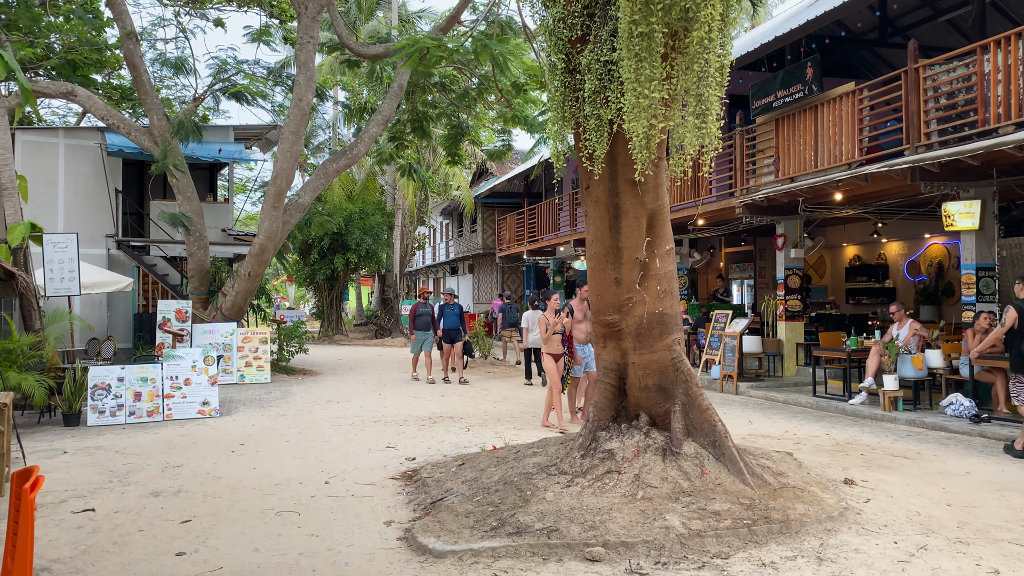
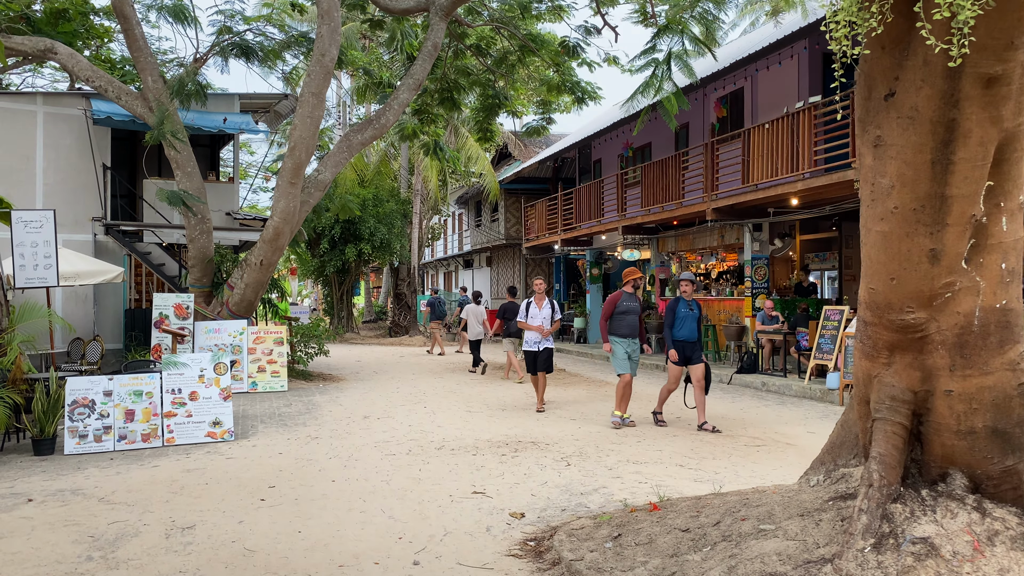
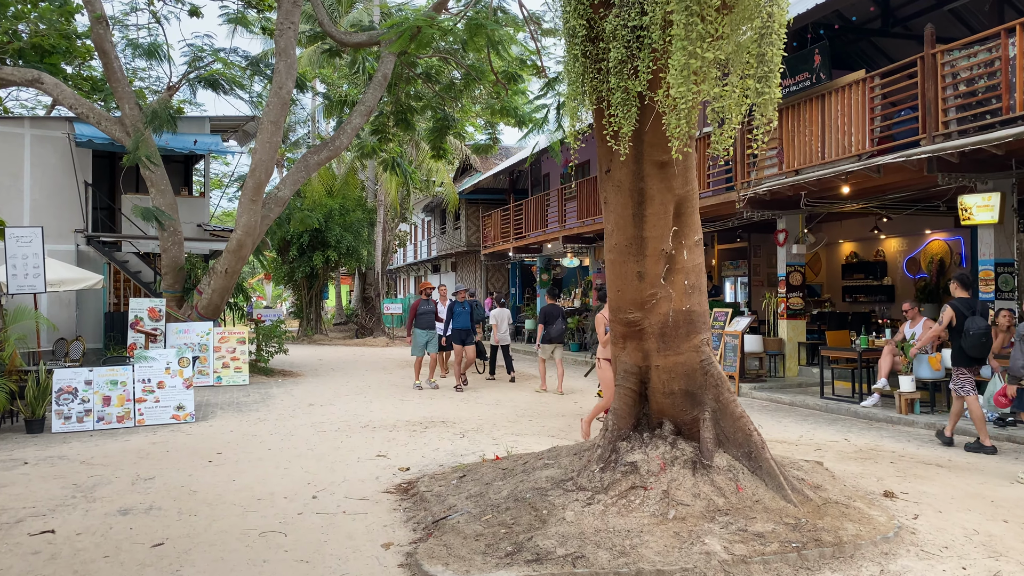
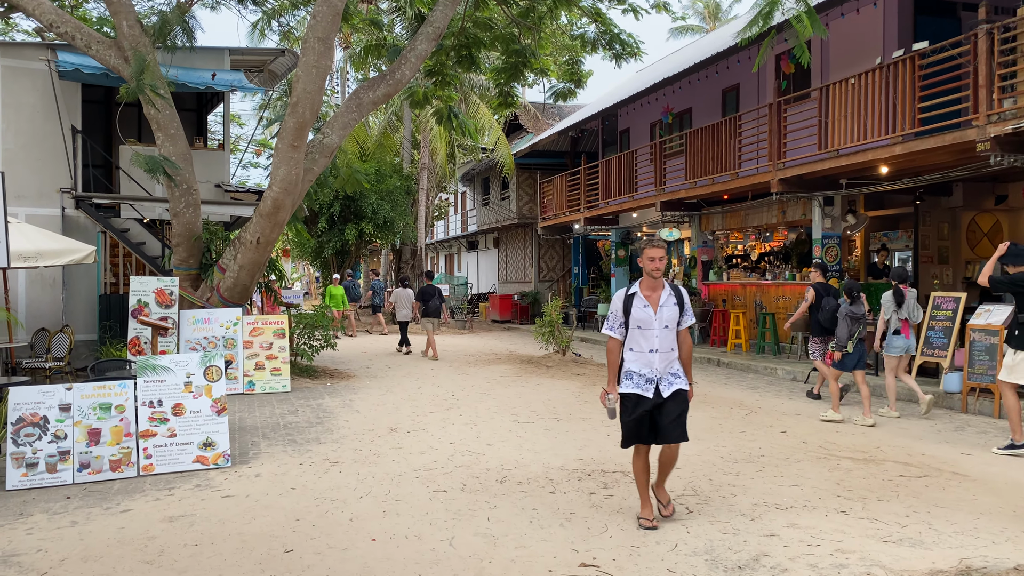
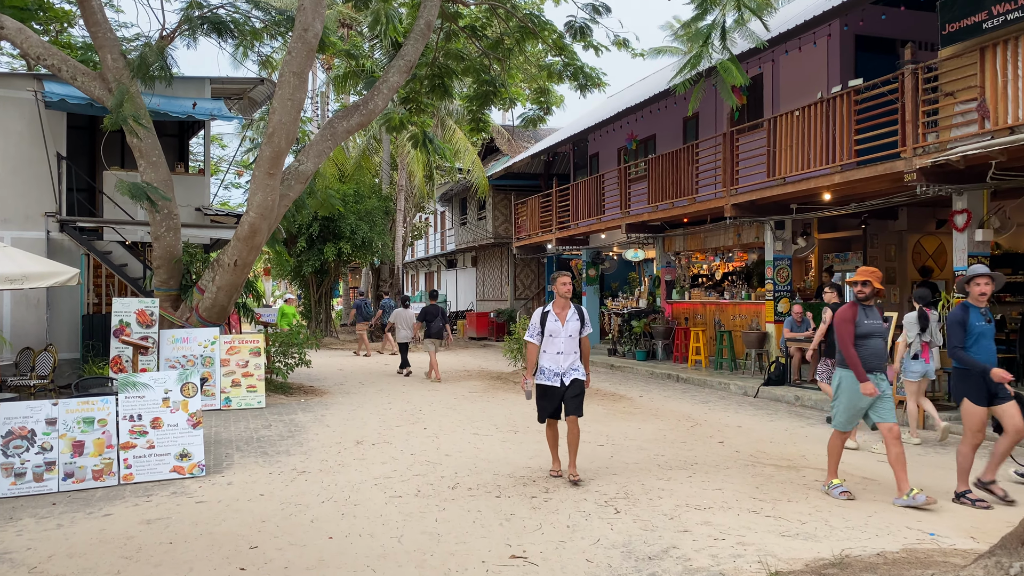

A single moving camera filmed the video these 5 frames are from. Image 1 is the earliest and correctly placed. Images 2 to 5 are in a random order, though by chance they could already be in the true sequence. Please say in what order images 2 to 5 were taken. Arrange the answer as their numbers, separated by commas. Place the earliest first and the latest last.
3, 2, 5, 4
